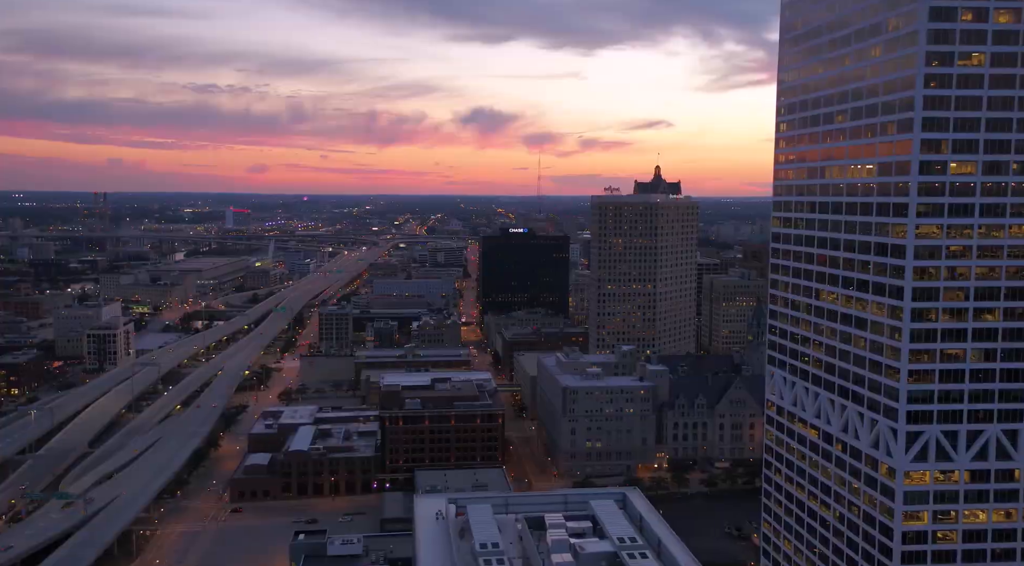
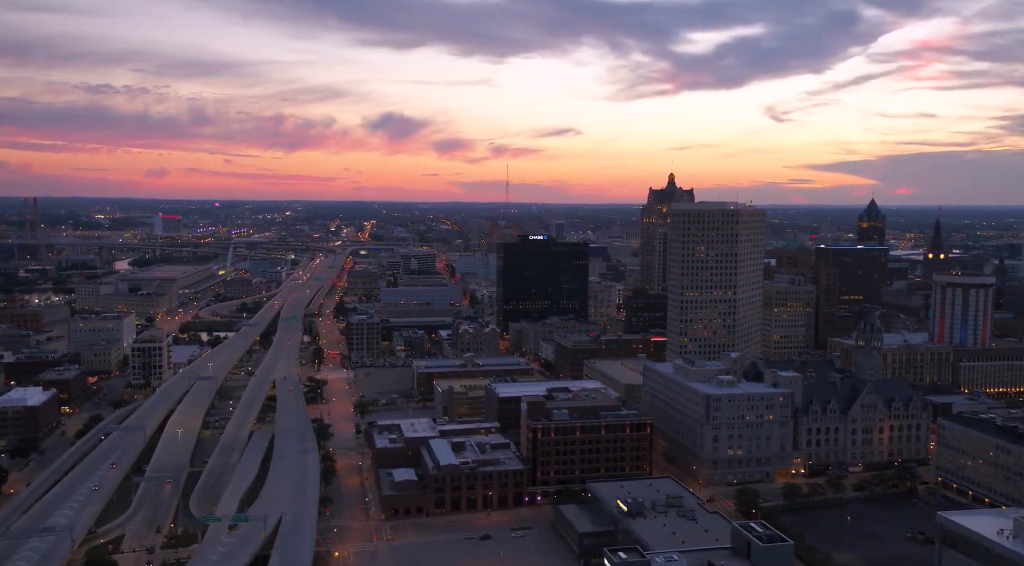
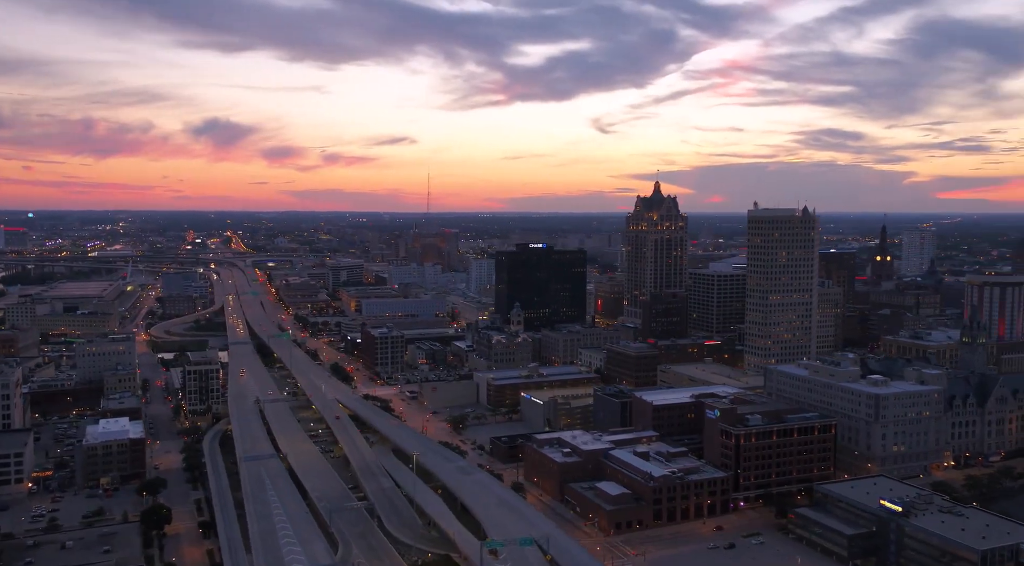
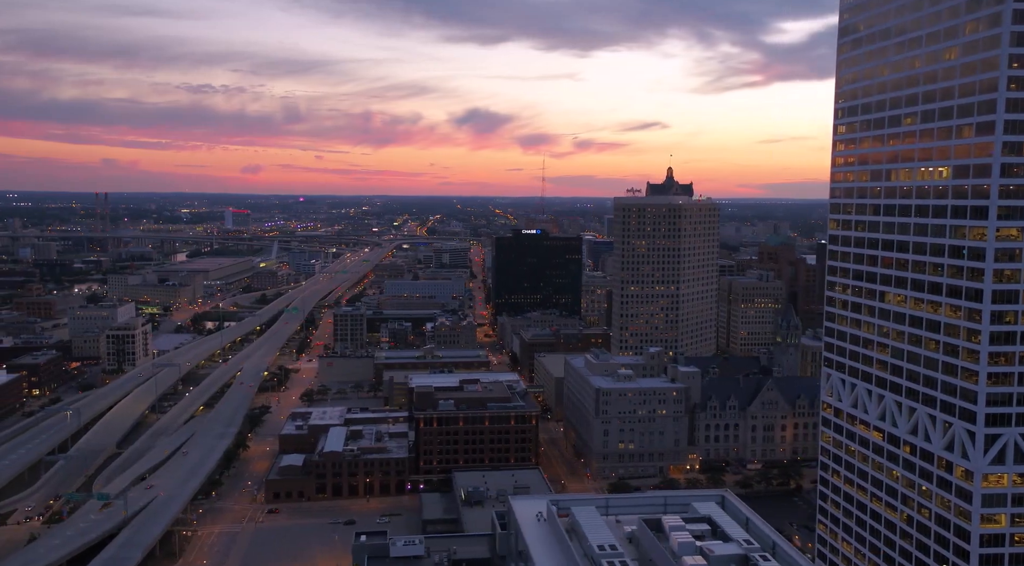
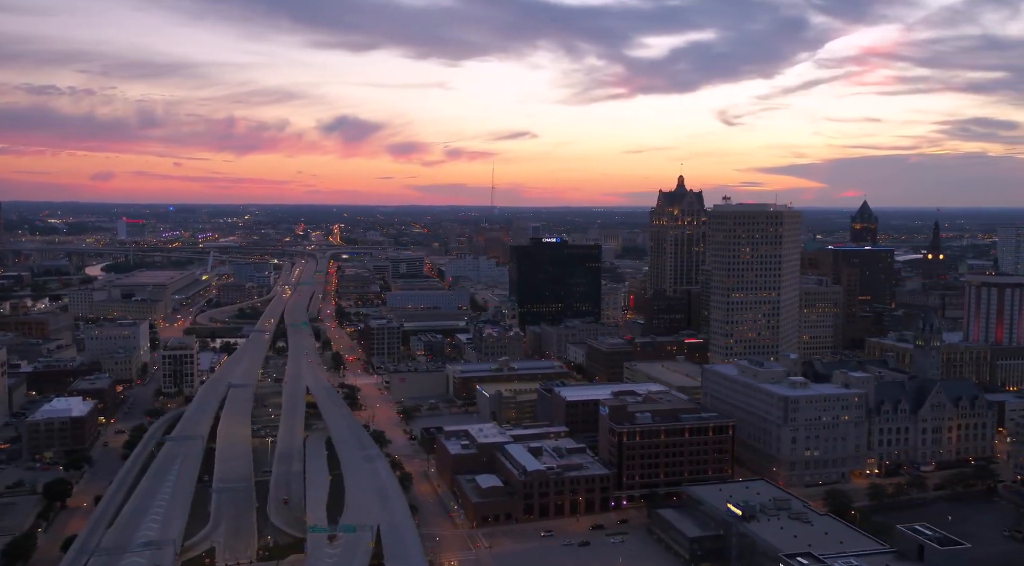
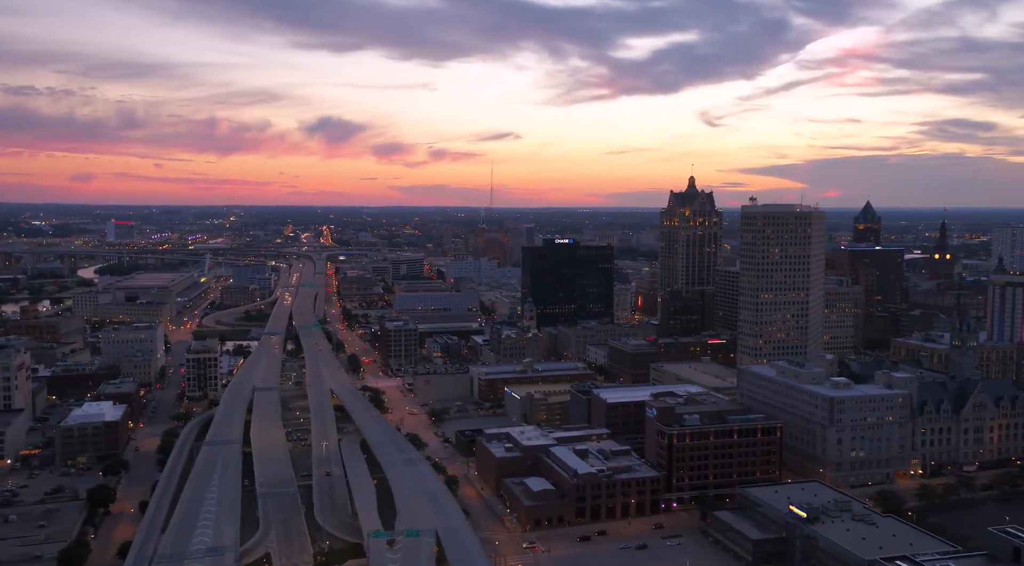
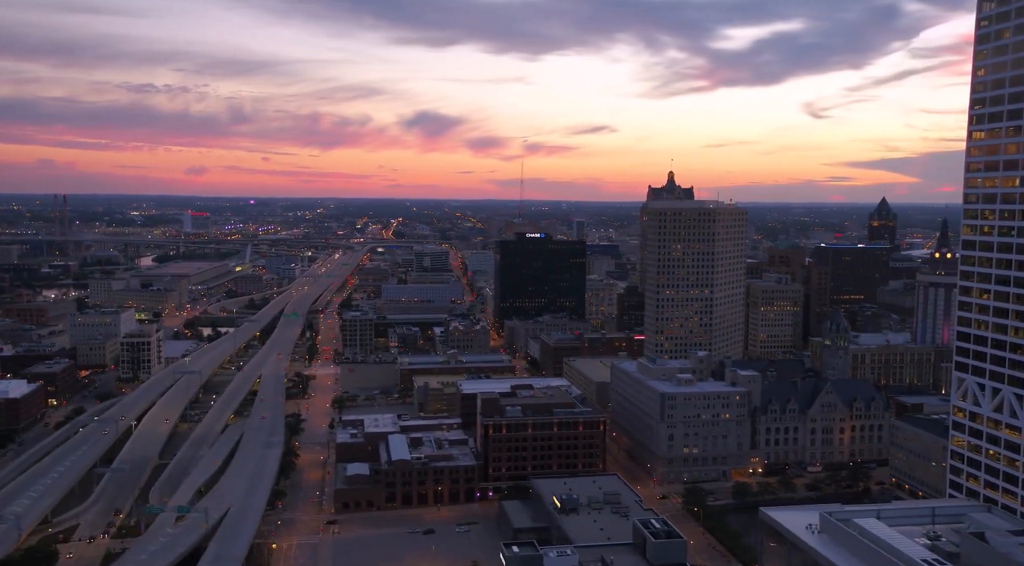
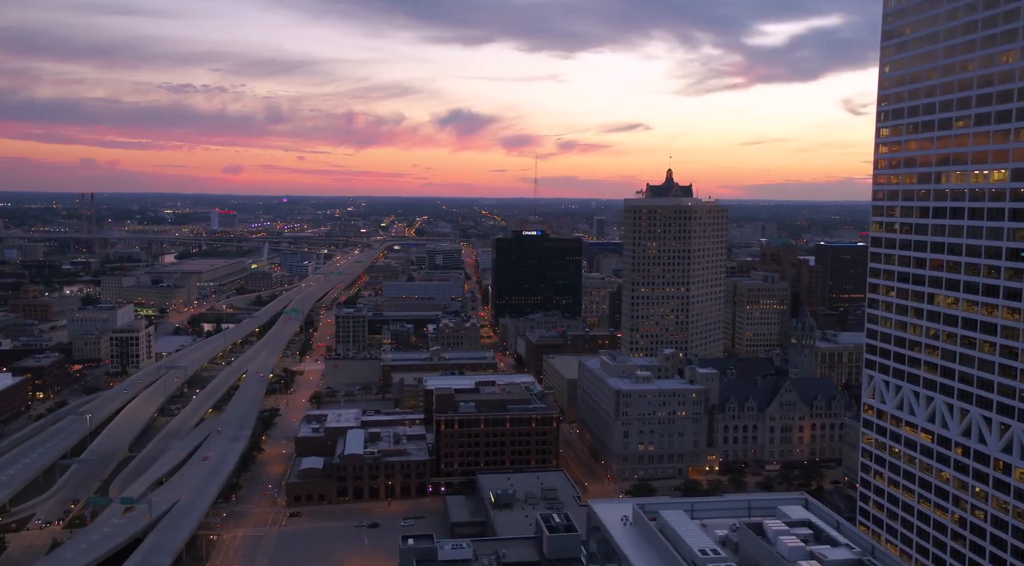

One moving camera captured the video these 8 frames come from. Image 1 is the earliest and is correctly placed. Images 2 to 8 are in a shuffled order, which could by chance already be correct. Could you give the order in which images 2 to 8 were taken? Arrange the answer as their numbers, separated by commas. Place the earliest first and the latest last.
4, 8, 7, 2, 5, 6, 3
